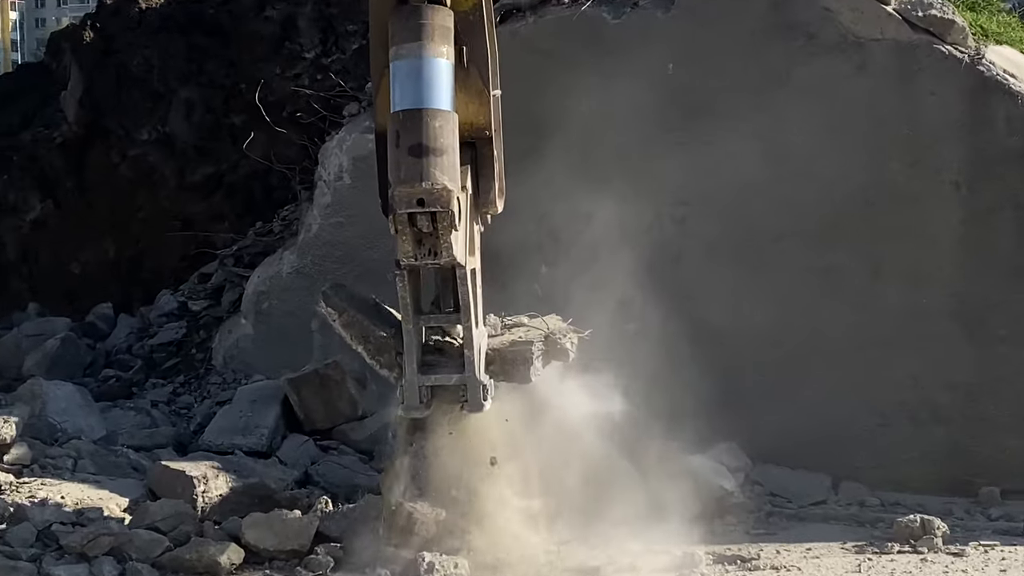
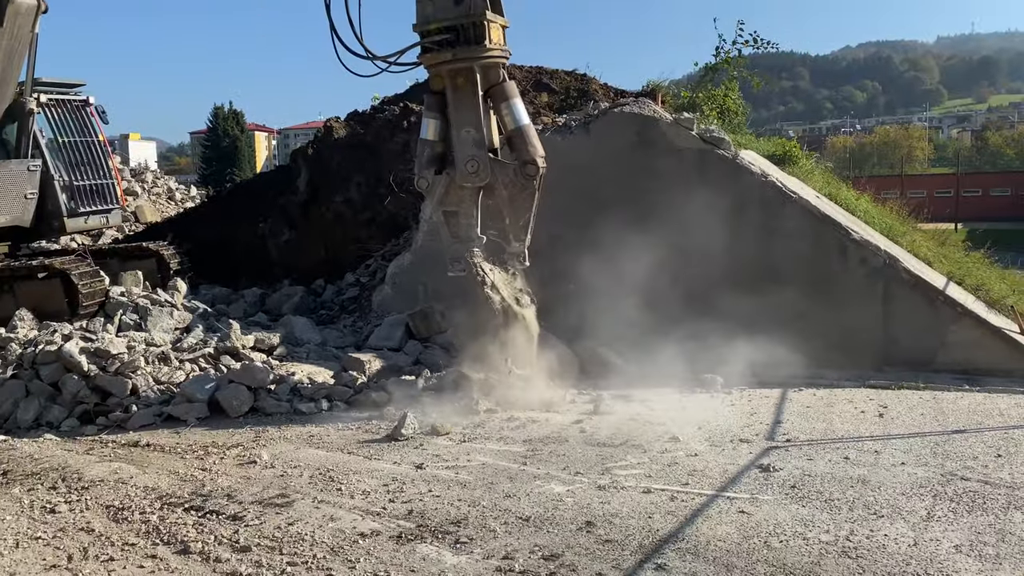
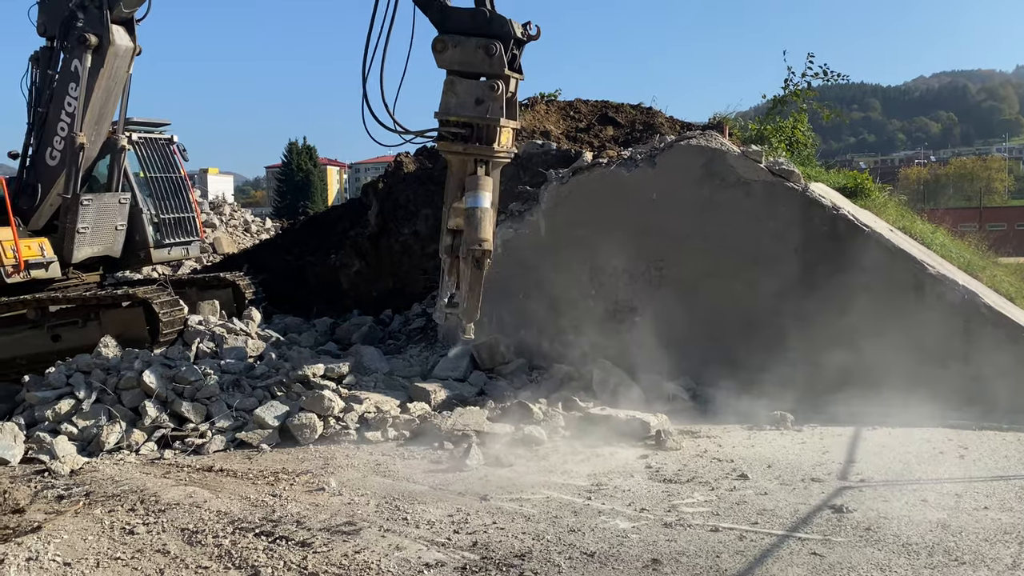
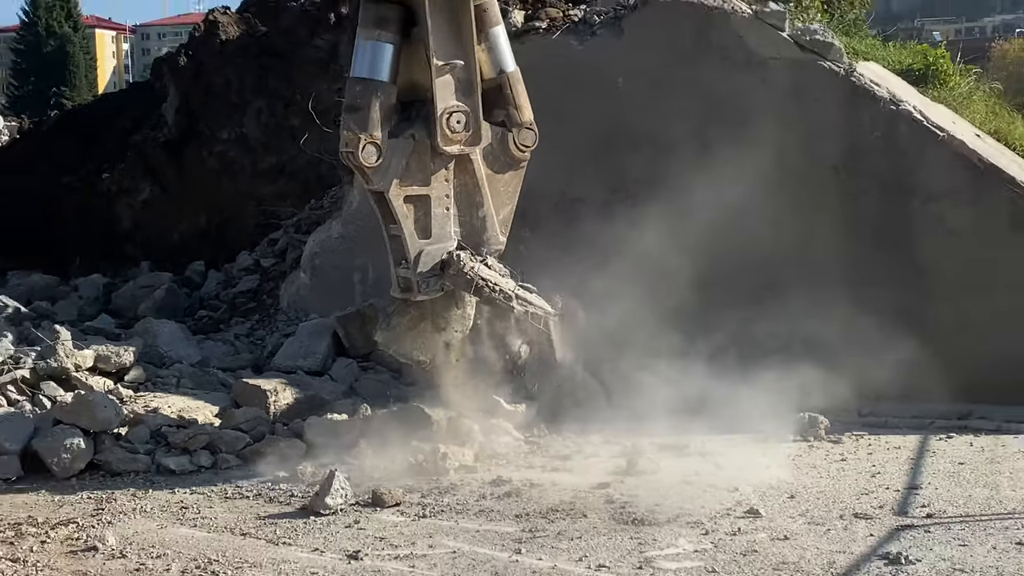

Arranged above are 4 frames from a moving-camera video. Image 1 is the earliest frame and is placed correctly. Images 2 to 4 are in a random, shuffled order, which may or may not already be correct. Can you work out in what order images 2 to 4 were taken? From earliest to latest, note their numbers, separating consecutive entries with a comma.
4, 2, 3
